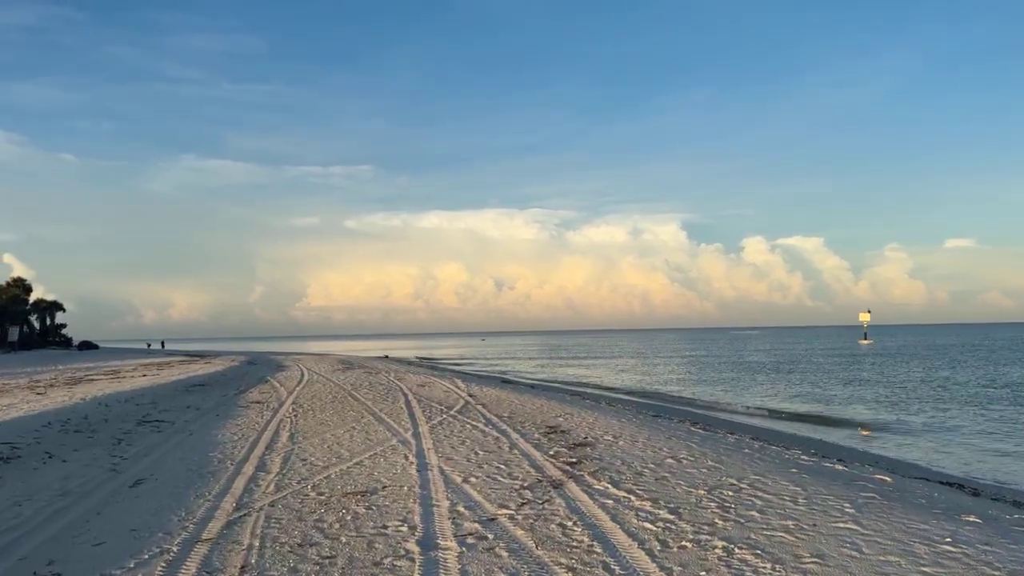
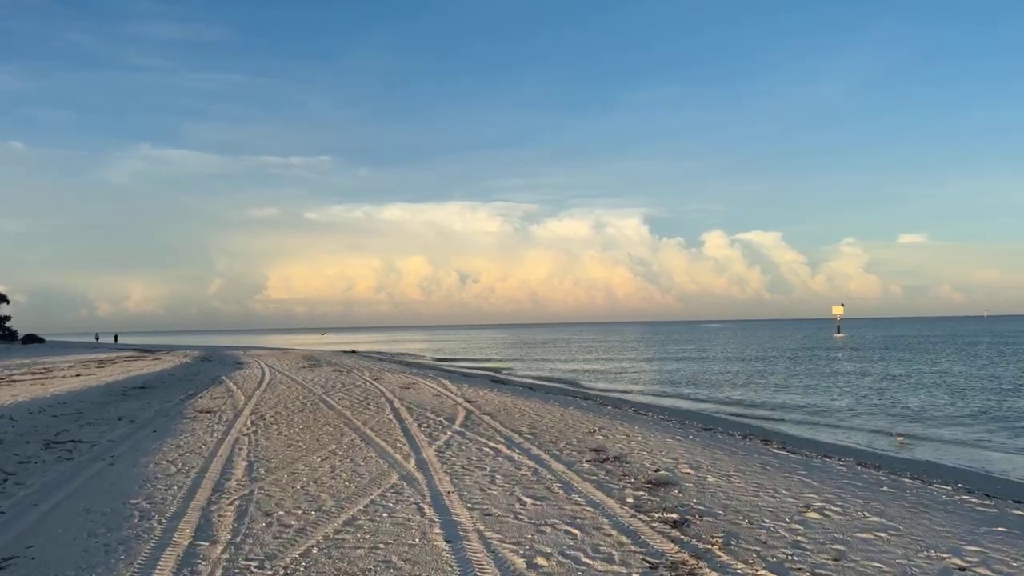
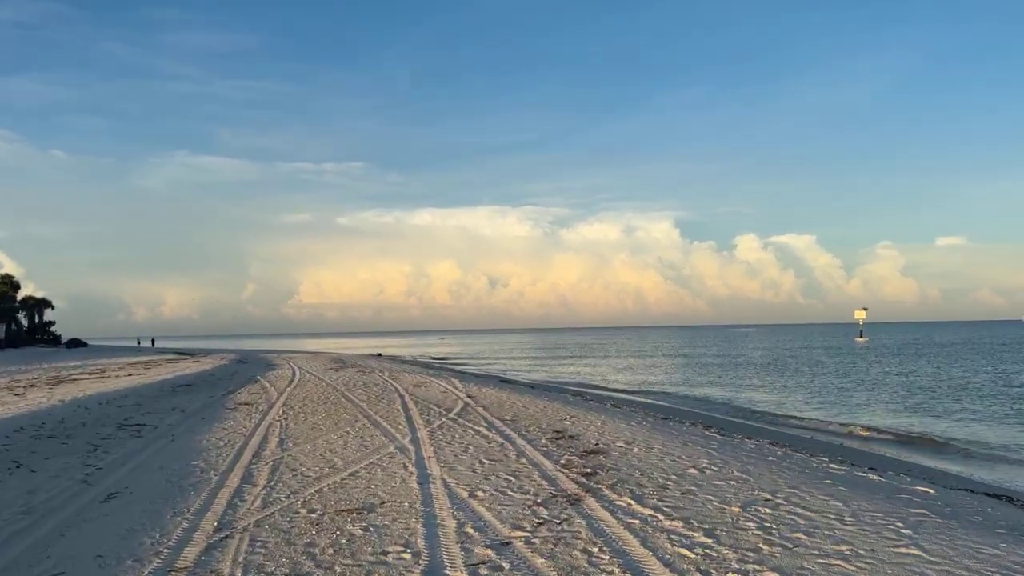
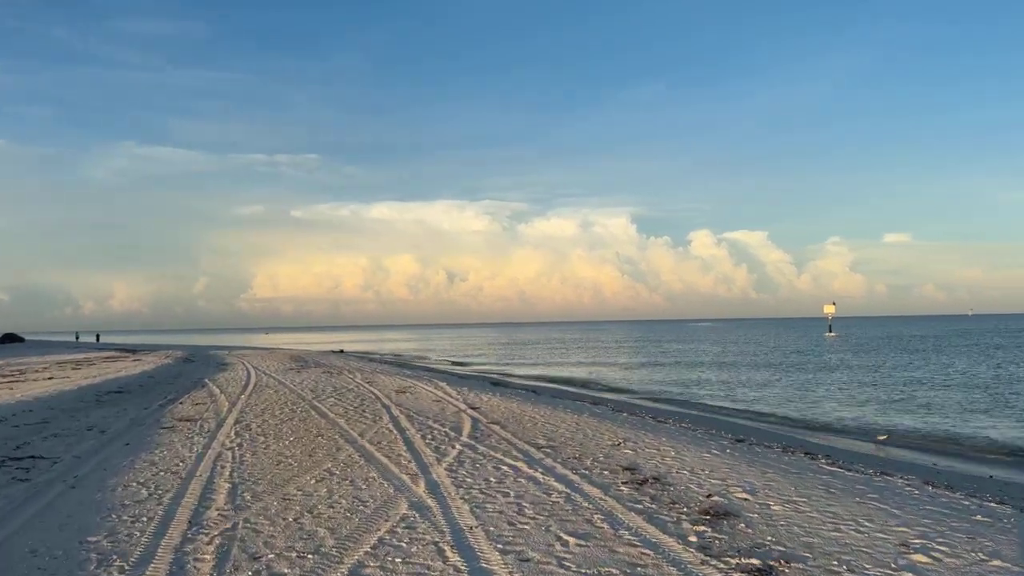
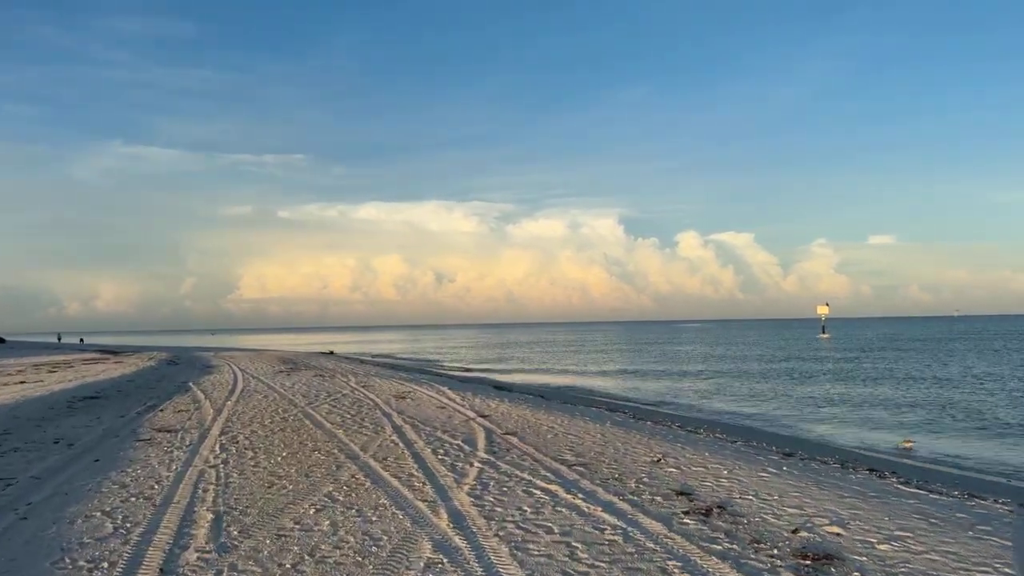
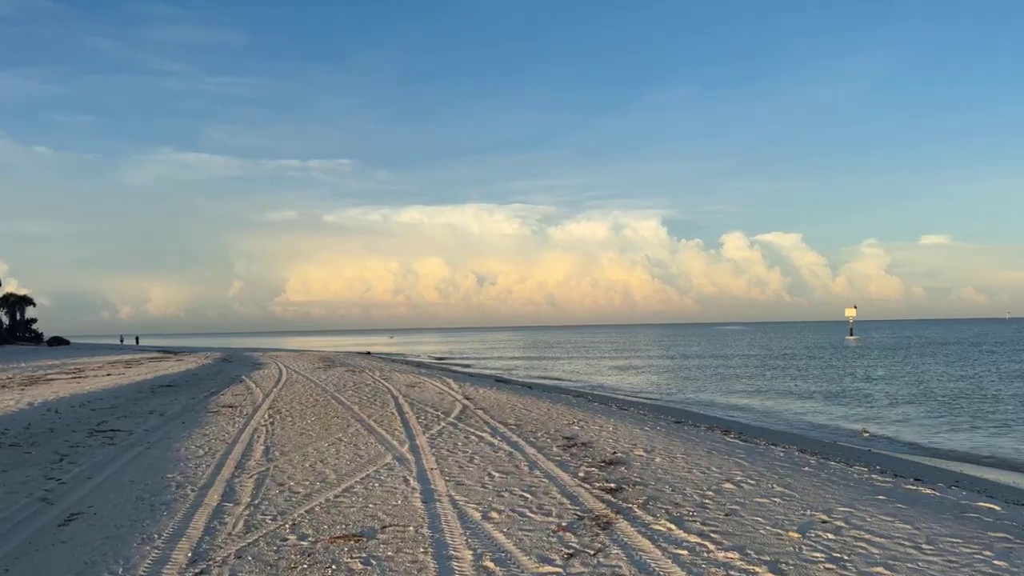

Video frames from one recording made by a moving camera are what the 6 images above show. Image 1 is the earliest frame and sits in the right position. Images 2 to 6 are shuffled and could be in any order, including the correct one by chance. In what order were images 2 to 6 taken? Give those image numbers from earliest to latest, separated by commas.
3, 6, 2, 4, 5
